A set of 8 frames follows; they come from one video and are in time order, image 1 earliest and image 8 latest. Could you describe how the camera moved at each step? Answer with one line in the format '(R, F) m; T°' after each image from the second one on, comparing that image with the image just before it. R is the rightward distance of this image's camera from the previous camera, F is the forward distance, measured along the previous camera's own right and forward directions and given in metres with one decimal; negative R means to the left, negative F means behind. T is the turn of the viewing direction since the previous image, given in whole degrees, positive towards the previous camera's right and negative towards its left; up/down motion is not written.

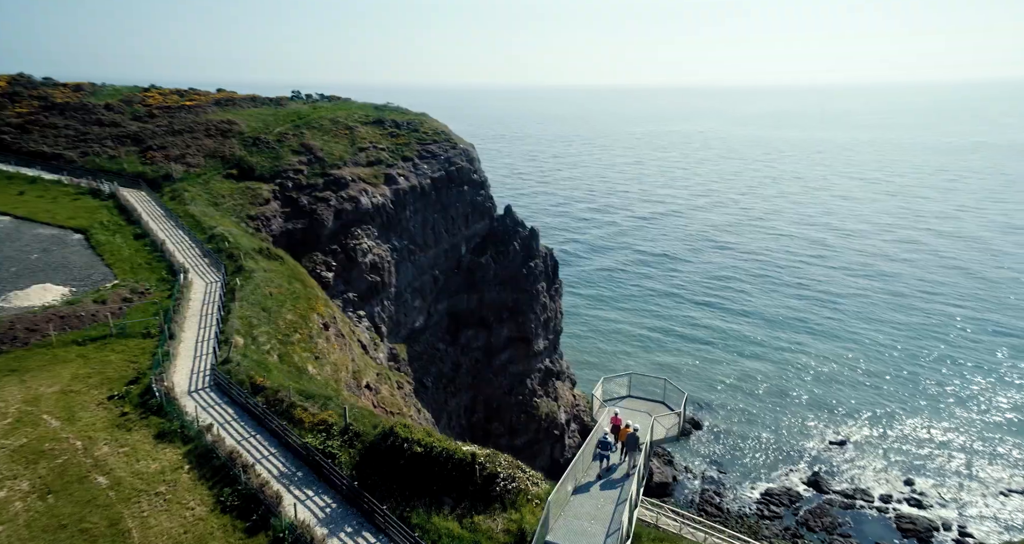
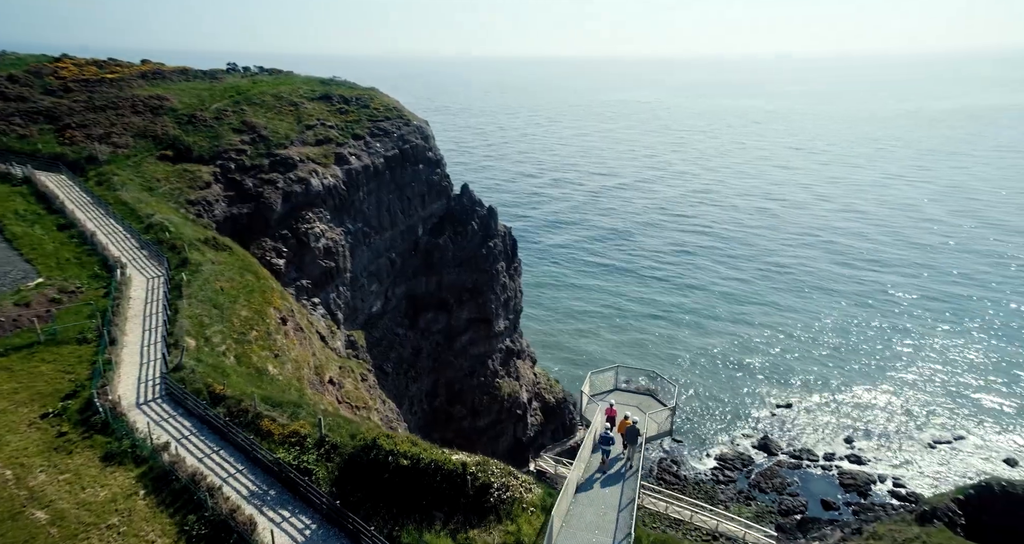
(-1.0, +1.2) m; +5°
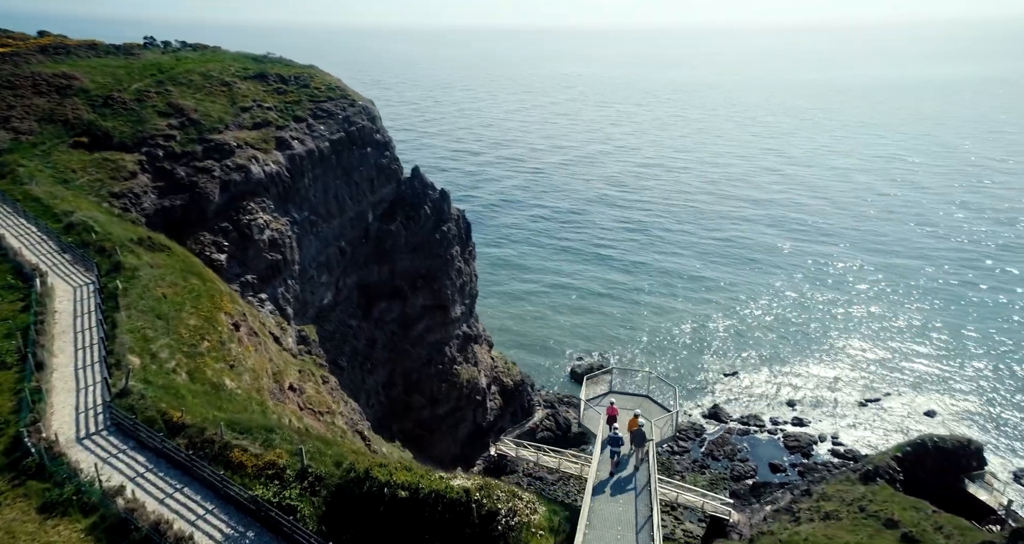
(-1.3, +1.4) m; +6°
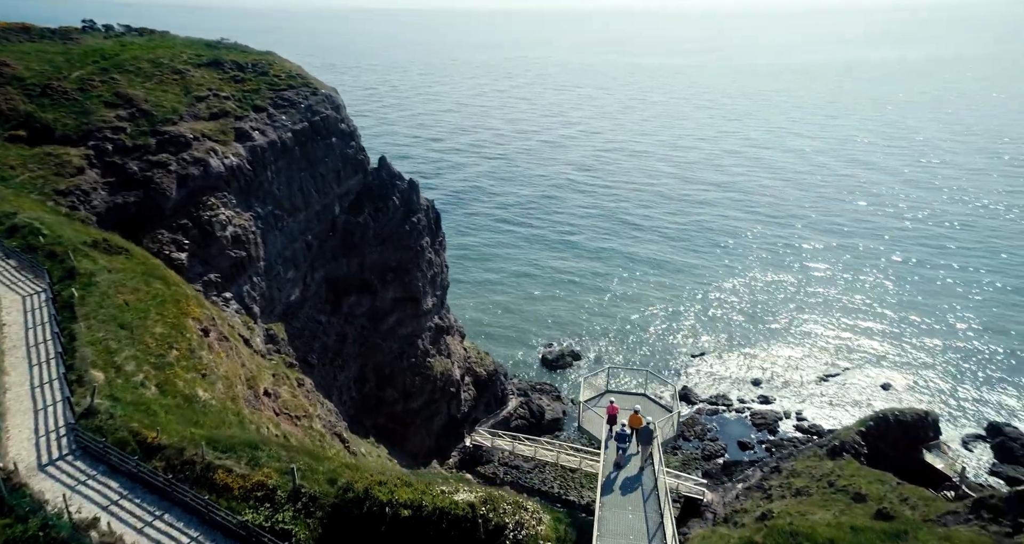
(-0.8, +0.7) m; +4°
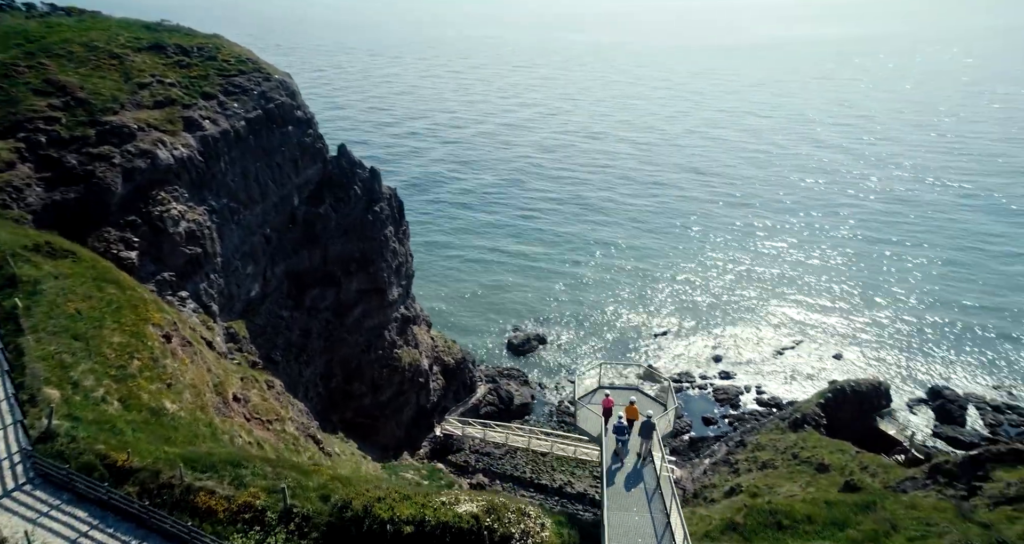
(-0.9, +0.7) m; +4°
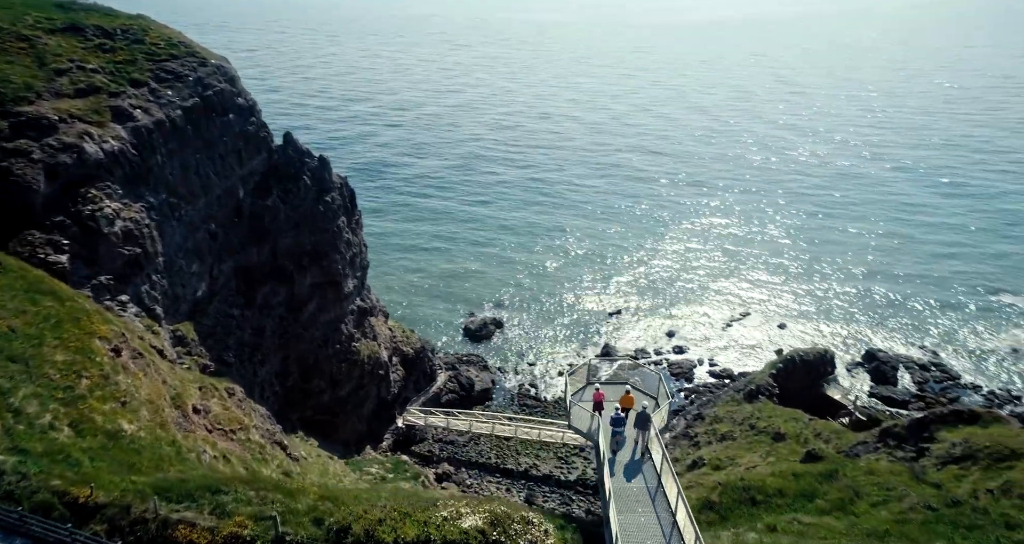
(-1.0, +0.8) m; +5°
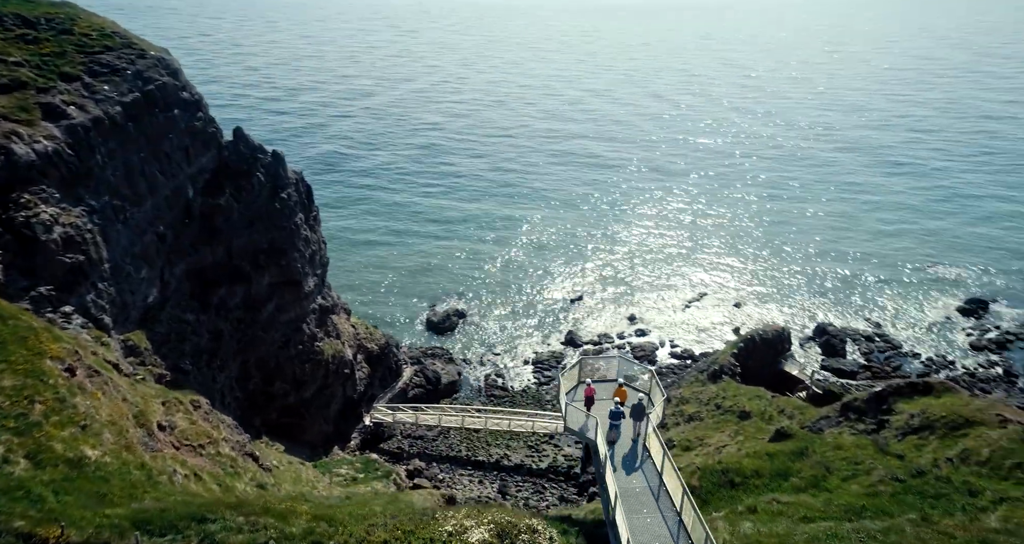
(-0.9, +0.6) m; +4°
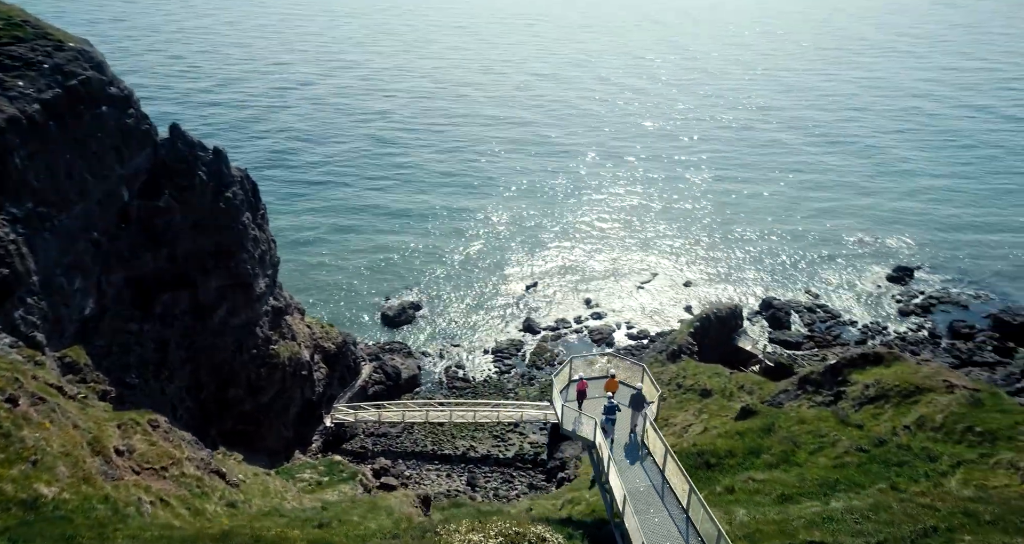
(-1.0, +0.7) m; +5°
